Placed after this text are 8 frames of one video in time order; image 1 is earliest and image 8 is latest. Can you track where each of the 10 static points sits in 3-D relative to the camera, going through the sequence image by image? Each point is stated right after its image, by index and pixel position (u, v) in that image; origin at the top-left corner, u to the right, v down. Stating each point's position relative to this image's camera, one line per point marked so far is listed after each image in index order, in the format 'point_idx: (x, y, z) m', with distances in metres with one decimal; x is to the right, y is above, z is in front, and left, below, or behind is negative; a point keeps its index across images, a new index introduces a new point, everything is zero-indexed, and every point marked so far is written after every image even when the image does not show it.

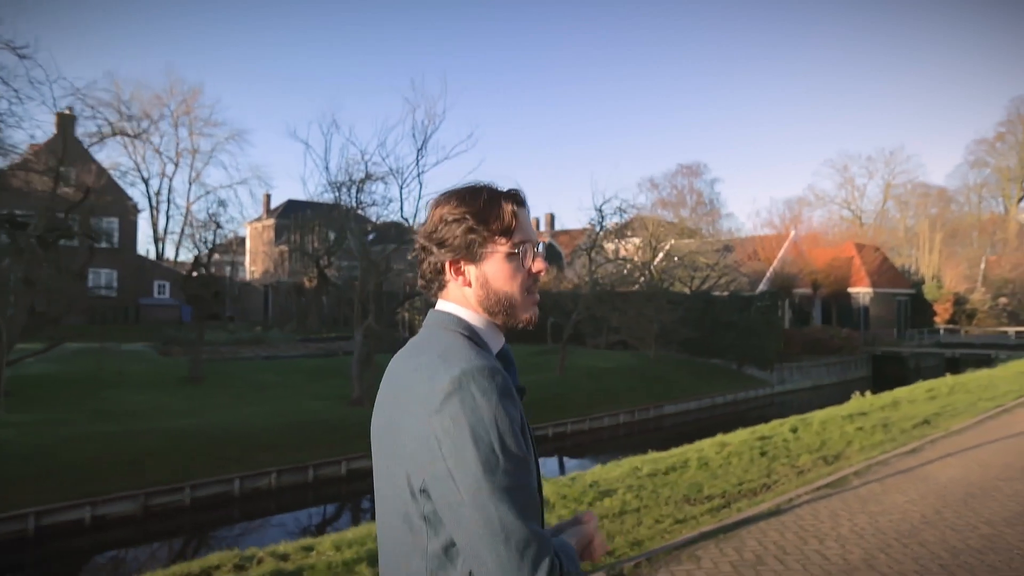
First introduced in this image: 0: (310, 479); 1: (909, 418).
0: (-3.3, -3.1, +11.6) m
1: (+6.3, -2.1, +11.2) m
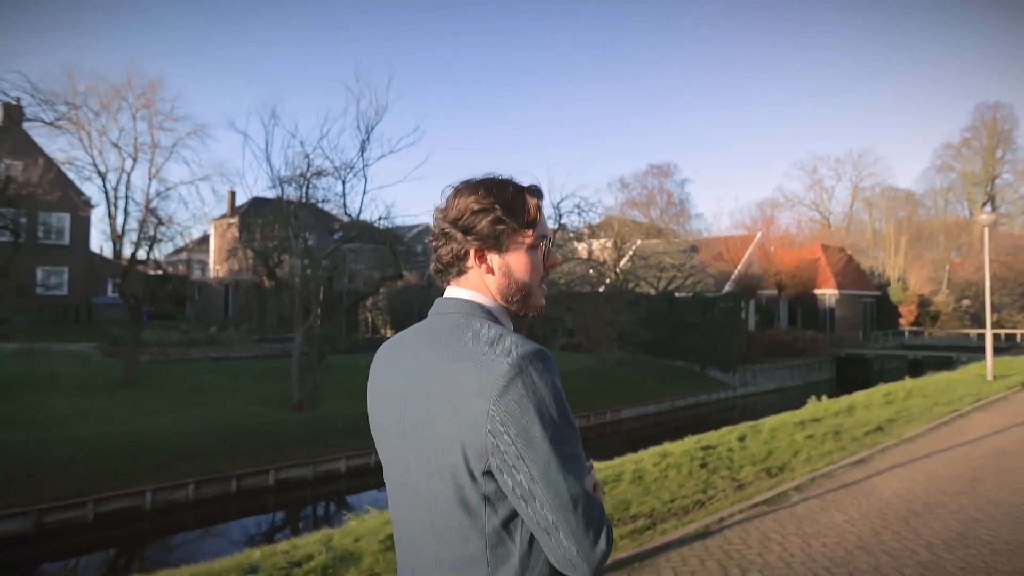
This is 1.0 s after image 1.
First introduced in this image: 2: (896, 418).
0: (-4.3, -3.1, +10.8) m
1: (+5.3, -2.1, +10.8) m
2: (+6.2, -2.1, +11.4) m
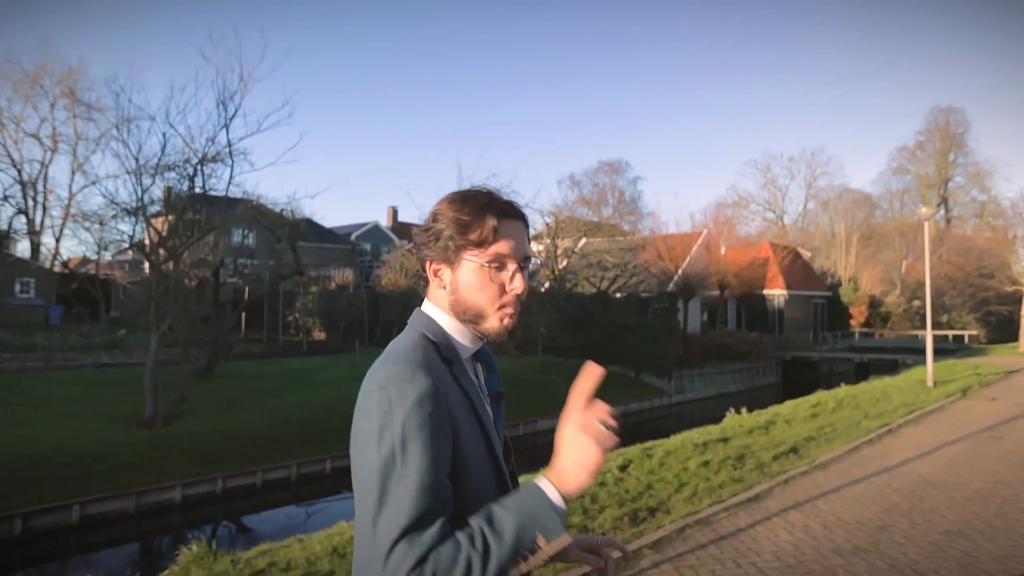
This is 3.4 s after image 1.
0: (-6.2, -3.1, +8.9) m
1: (+3.4, -2.1, +9.3) m
2: (+4.3, -2.1, +9.9) m
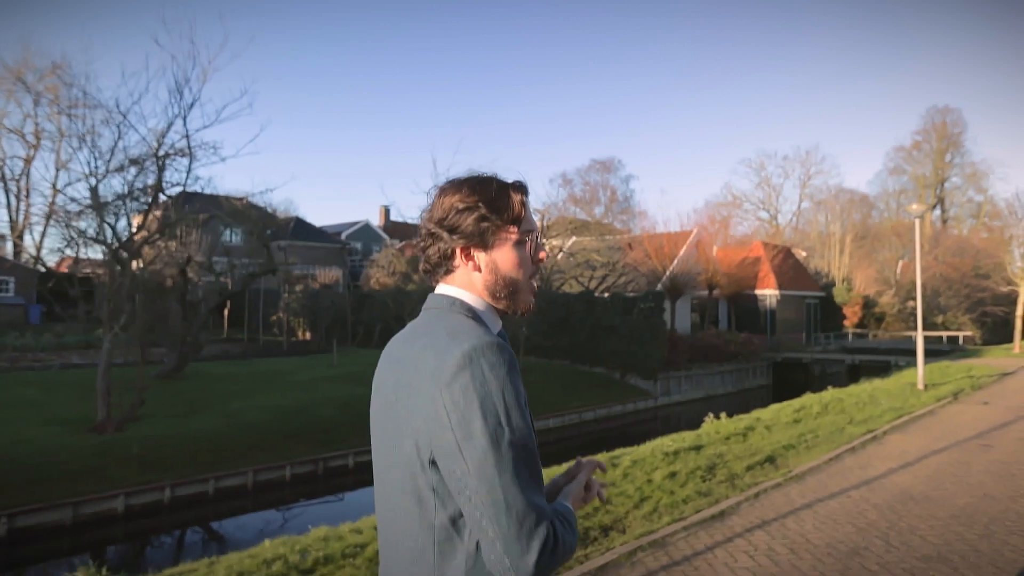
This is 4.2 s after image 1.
0: (-6.7, -3.0, +8.3) m
1: (+2.9, -2.1, +8.7) m
2: (+3.8, -2.1, +9.3) m
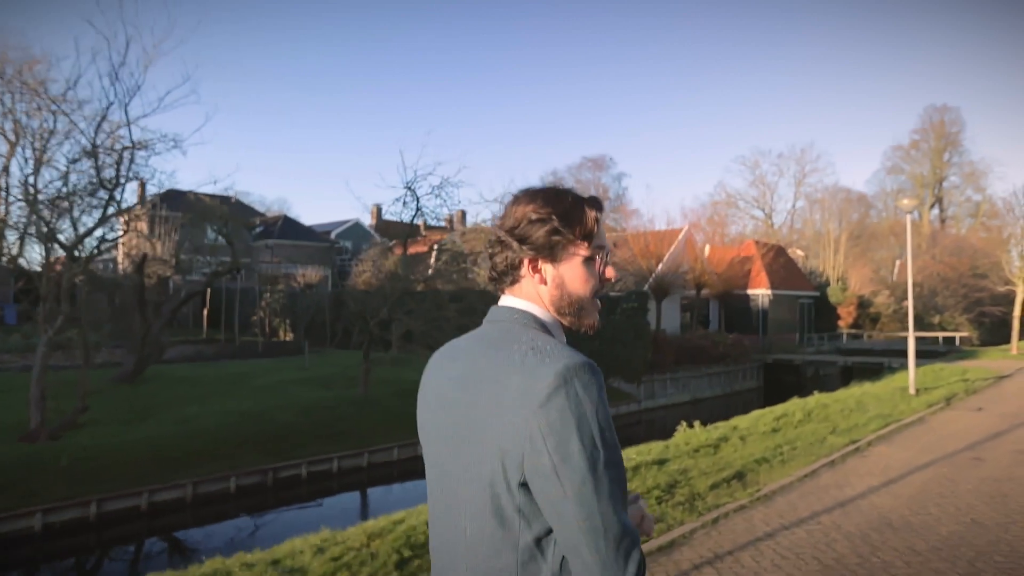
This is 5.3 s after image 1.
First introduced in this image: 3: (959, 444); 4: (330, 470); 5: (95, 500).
0: (-7.3, -3.0, +7.5) m
1: (+2.3, -2.1, +7.9) m
2: (+3.1, -2.1, +8.5) m
3: (+6.1, -2.1, +9.6) m
4: (-3.2, -3.2, +12.5) m
5: (-5.7, -2.9, +9.6) m
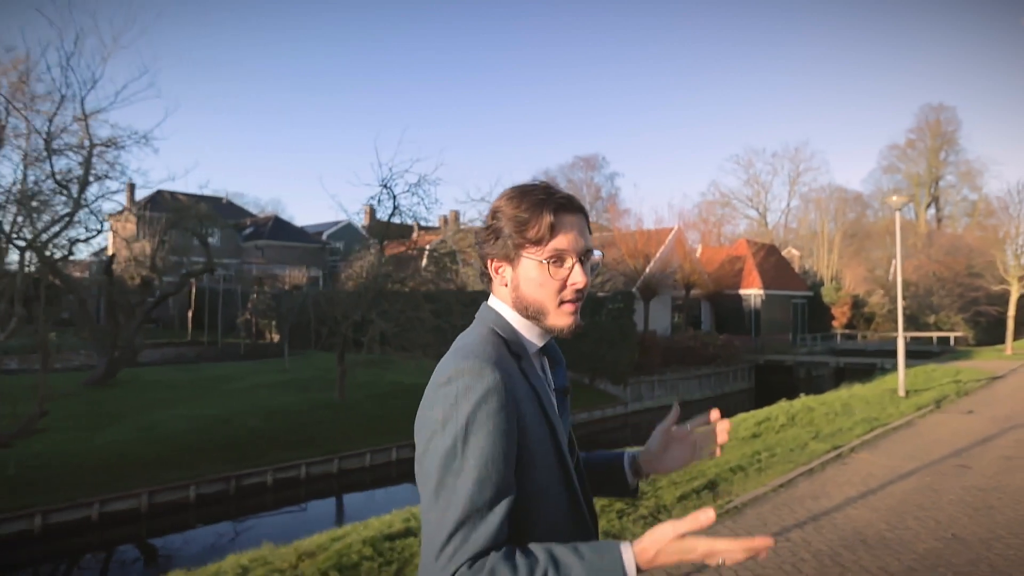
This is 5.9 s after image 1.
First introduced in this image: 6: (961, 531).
0: (-7.8, -3.1, +7.1) m
1: (+1.8, -2.1, +7.5) m
2: (+2.7, -2.1, +8.1) m
3: (+5.7, -2.1, +9.2) m
4: (-3.6, -3.2, +12.1) m
5: (-6.1, -2.9, +9.1) m
6: (+3.6, -2.0, +5.7) m
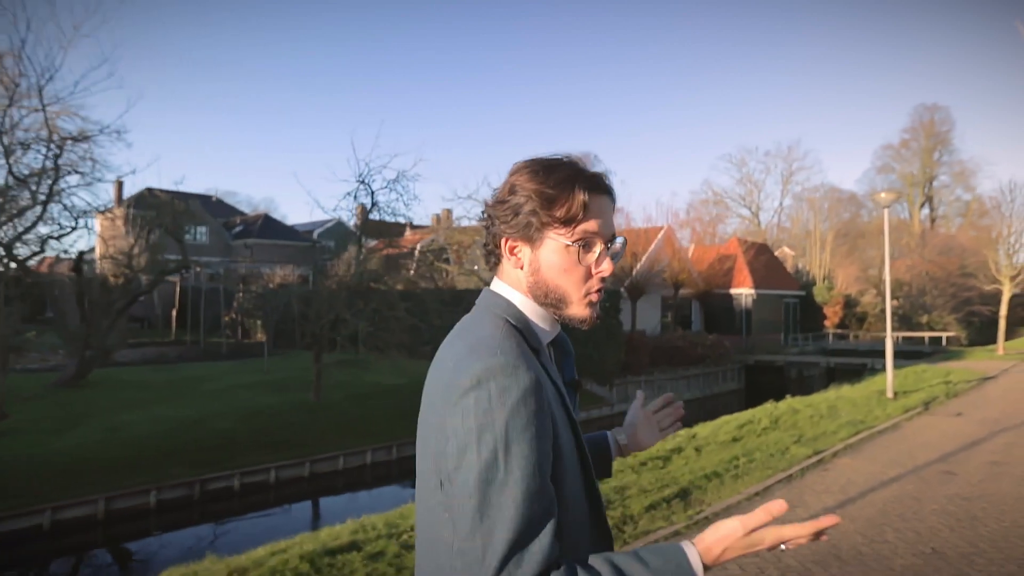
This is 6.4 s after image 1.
0: (-8.1, -3.0, +6.7) m
1: (+1.5, -2.0, +7.1) m
2: (+2.3, -2.1, +7.8) m
3: (+5.3, -2.1, +8.9) m
4: (-4.1, -3.2, +11.7) m
5: (-6.5, -2.9, +8.7) m
6: (+3.3, -2.0, +5.4) m
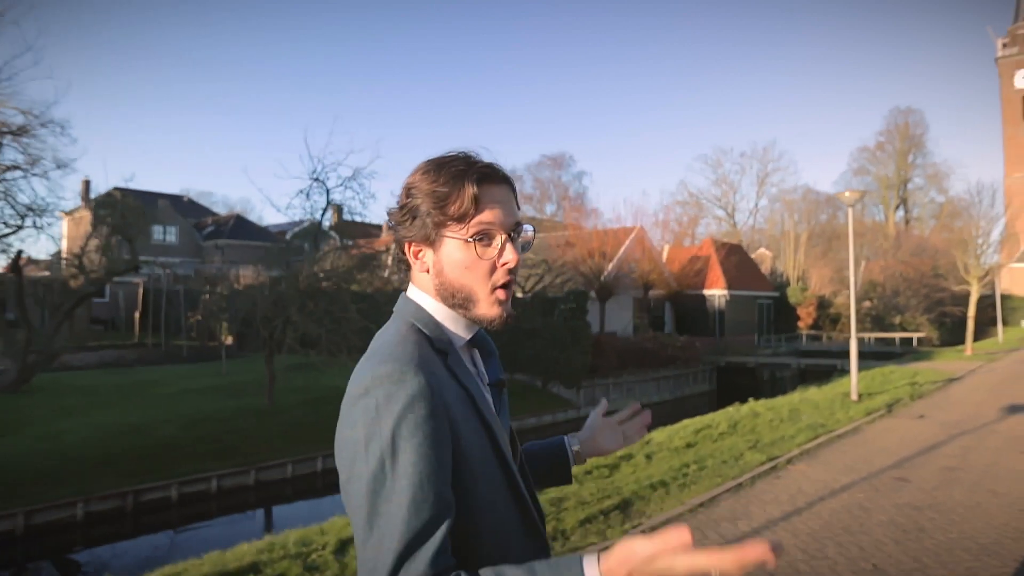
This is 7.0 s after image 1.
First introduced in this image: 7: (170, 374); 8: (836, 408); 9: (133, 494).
0: (-8.8, -3.0, +6.1) m
1: (+0.8, -2.0, +6.8) m
2: (+1.6, -2.1, +7.4) m
3: (+4.6, -2.1, +8.6) m
4: (-4.8, -3.2, +11.2) m
5: (-7.2, -2.9, +8.2) m
6: (+2.7, -2.0, +5.0) m
7: (-9.4, -2.4, +19.6) m
8: (+6.0, -2.2, +13.0) m
9: (-5.5, -3.0, +10.2) m
